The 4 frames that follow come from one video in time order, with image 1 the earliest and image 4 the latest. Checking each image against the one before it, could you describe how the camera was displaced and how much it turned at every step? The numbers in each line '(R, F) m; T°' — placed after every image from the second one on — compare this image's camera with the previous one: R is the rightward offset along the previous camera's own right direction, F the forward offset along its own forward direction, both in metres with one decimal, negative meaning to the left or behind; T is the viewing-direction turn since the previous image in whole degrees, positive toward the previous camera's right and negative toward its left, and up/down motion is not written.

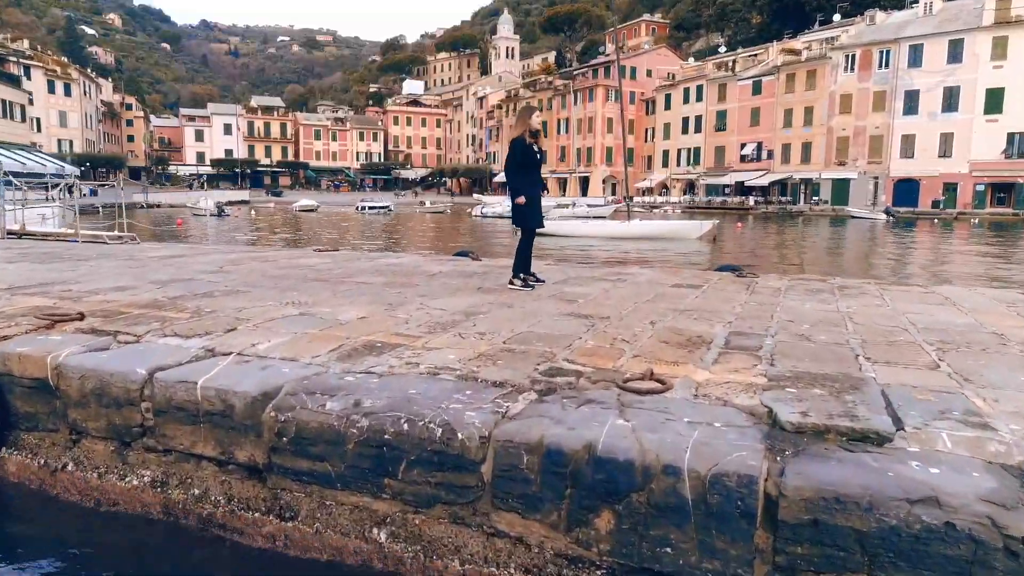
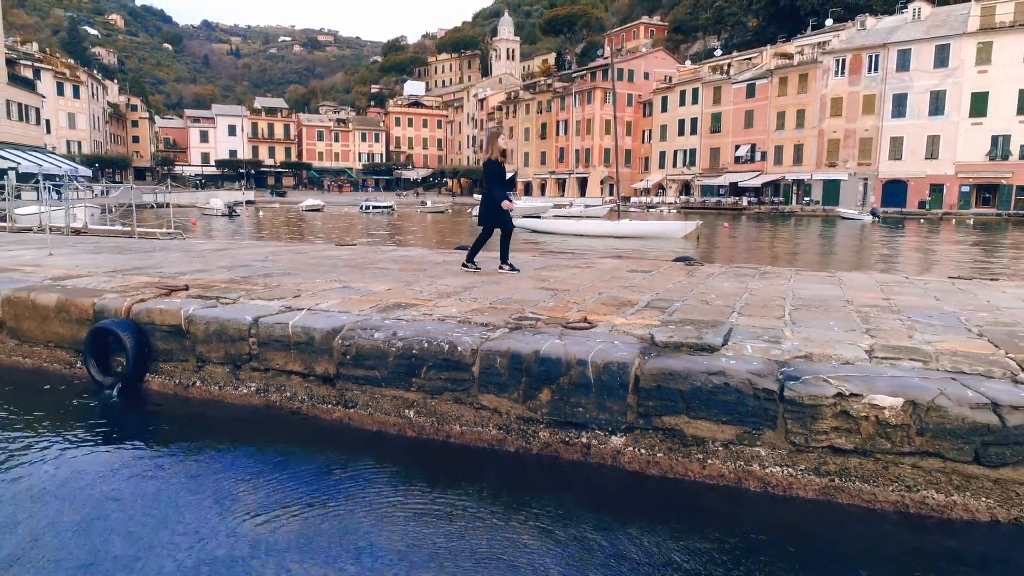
(+0.2, -1.8) m; 0°
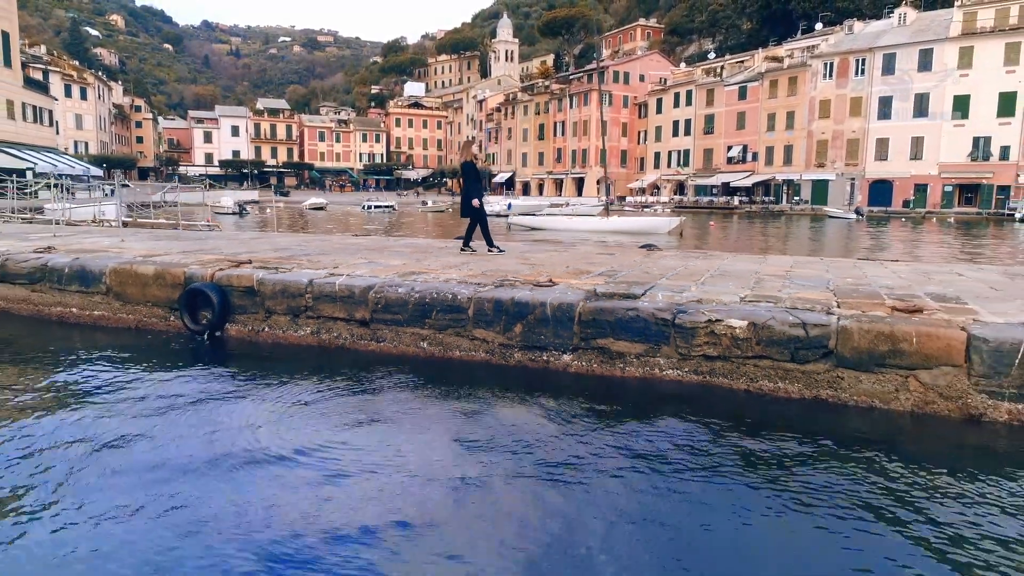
(+0.2, -2.0) m; 0°
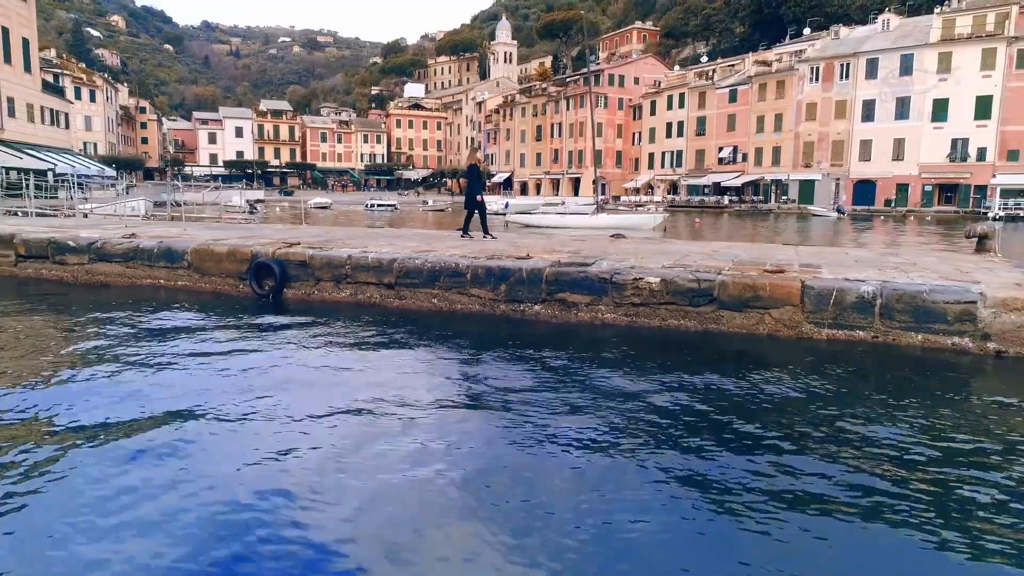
(+0.2, -2.5) m; 0°
